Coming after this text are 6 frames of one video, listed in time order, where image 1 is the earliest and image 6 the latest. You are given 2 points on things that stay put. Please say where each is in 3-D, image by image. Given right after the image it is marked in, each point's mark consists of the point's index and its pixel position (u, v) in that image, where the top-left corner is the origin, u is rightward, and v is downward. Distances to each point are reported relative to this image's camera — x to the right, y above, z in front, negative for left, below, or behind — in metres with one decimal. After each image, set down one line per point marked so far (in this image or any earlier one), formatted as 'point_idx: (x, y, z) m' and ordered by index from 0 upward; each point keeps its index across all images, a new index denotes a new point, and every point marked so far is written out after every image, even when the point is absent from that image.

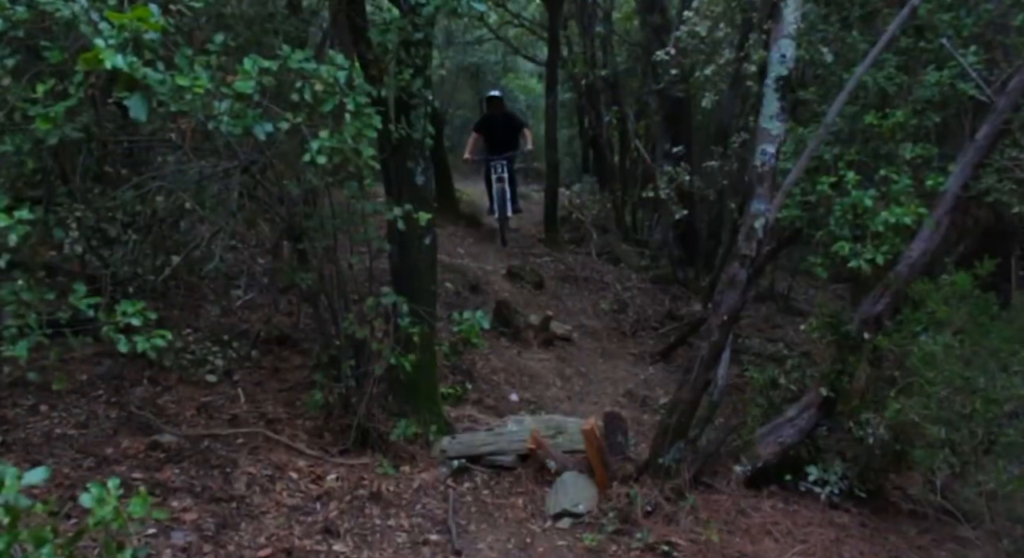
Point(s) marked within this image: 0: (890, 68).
0: (+2.0, +1.1, +5.7) m
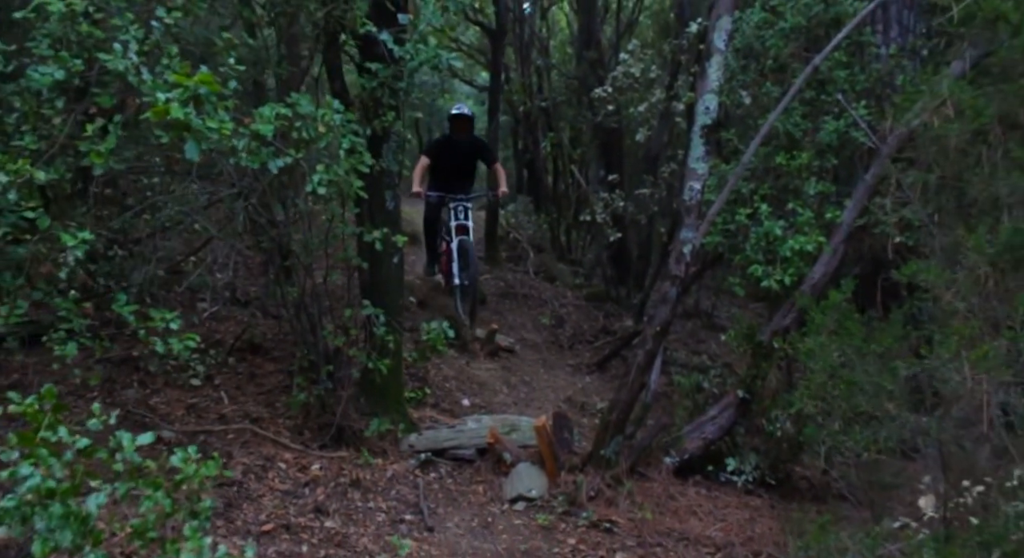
0: (+1.8, +1.0, +6.6) m
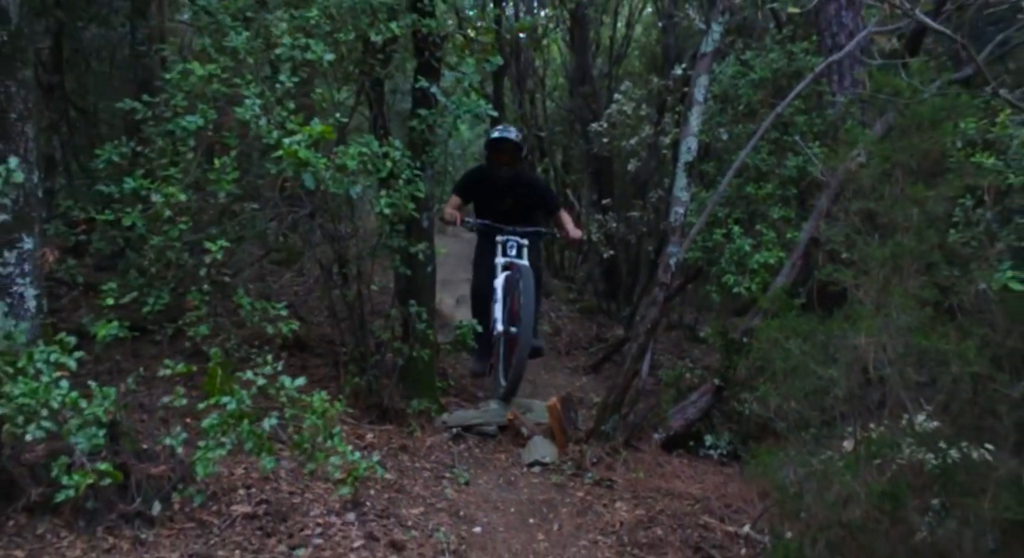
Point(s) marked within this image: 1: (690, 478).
0: (+1.9, +0.9, +8.0) m
1: (+1.2, -1.4, +7.2) m
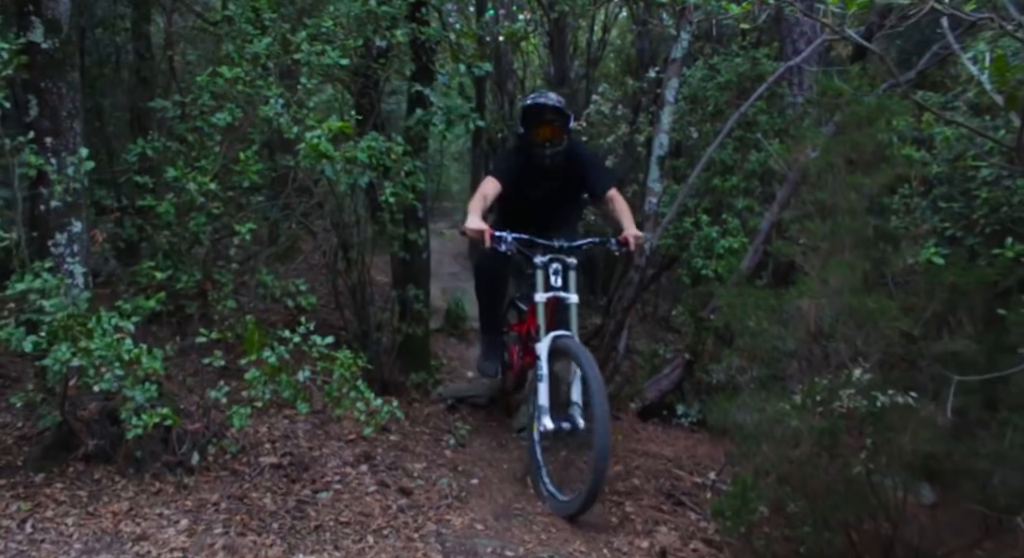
0: (+1.8, +1.1, +8.8) m
1: (+1.1, -1.2, +8.0) m
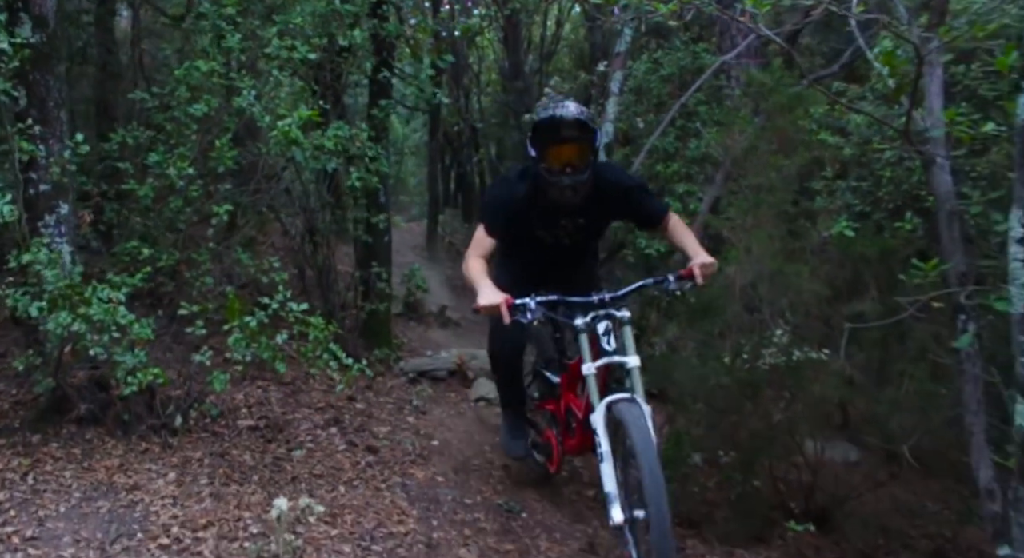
0: (+1.4, +1.3, +9.5) m
1: (+0.8, -1.1, +8.6) m
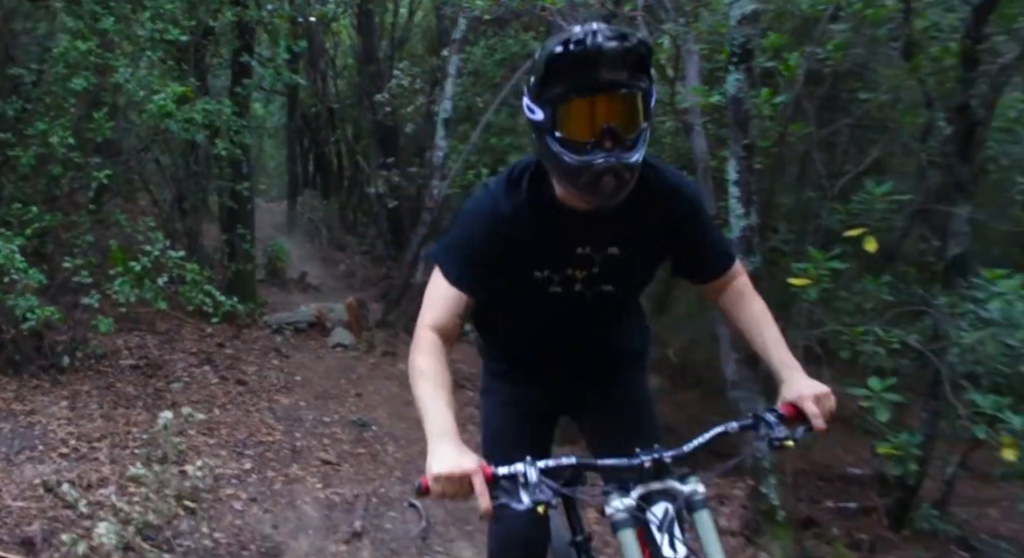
0: (0.0, +1.6, +10.6) m
1: (-0.5, -0.7, +9.8) m
